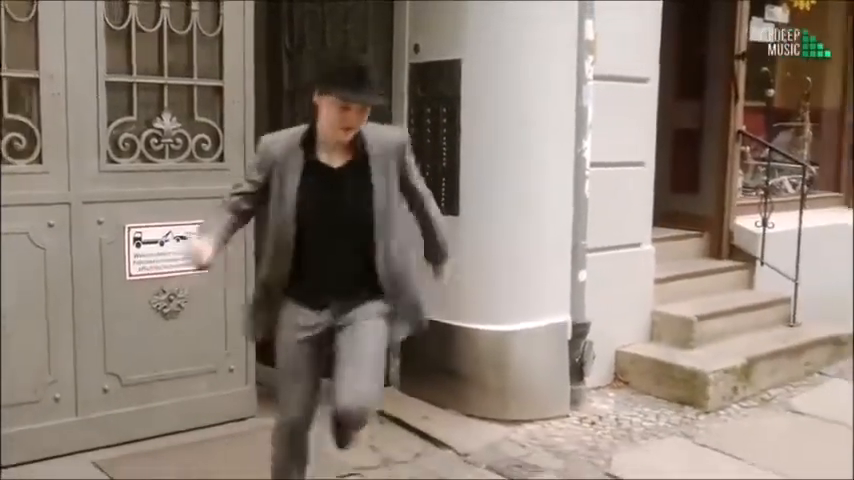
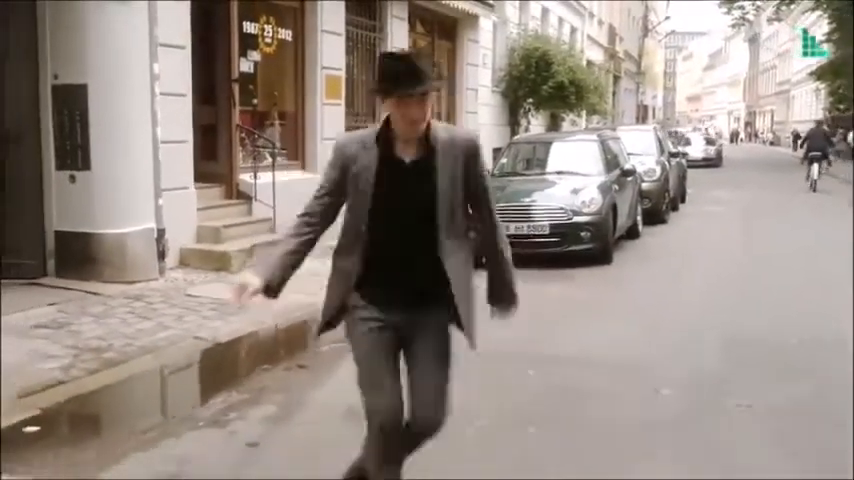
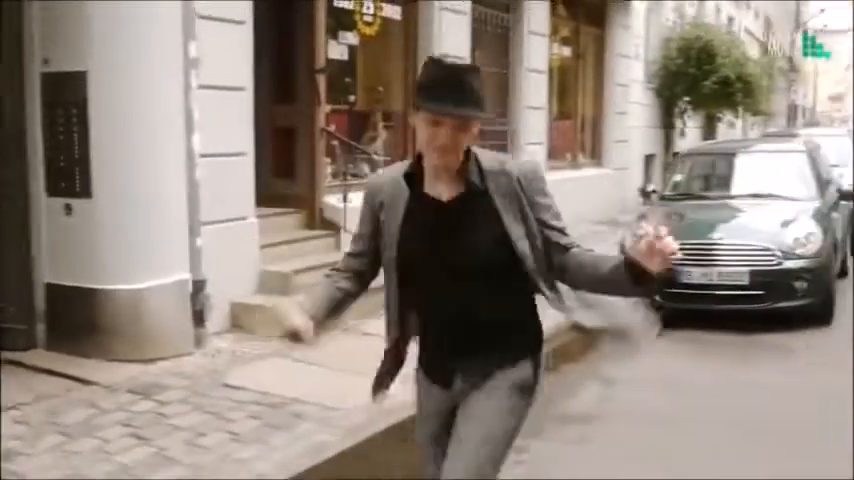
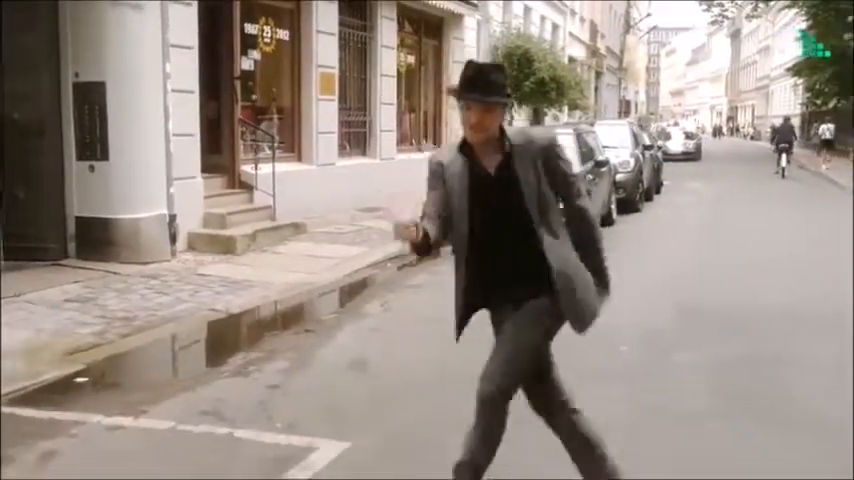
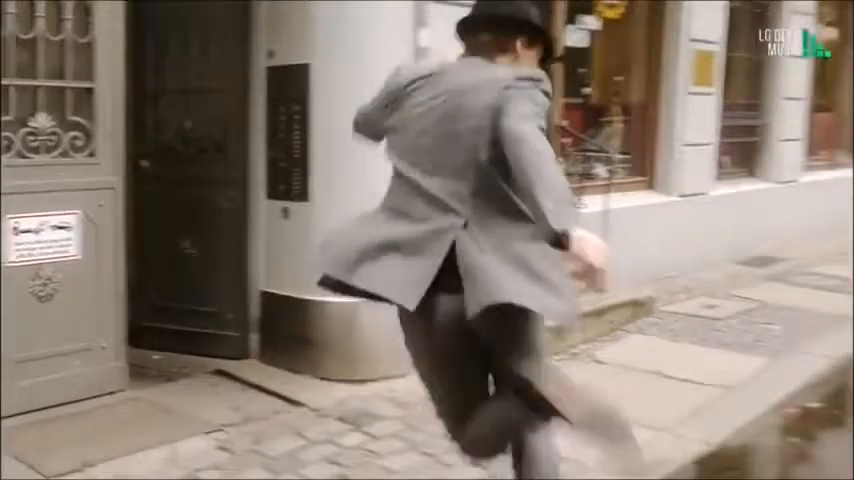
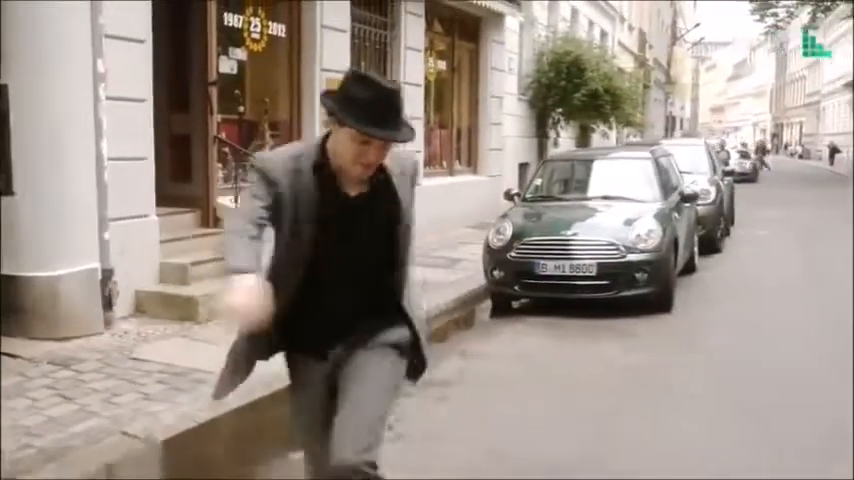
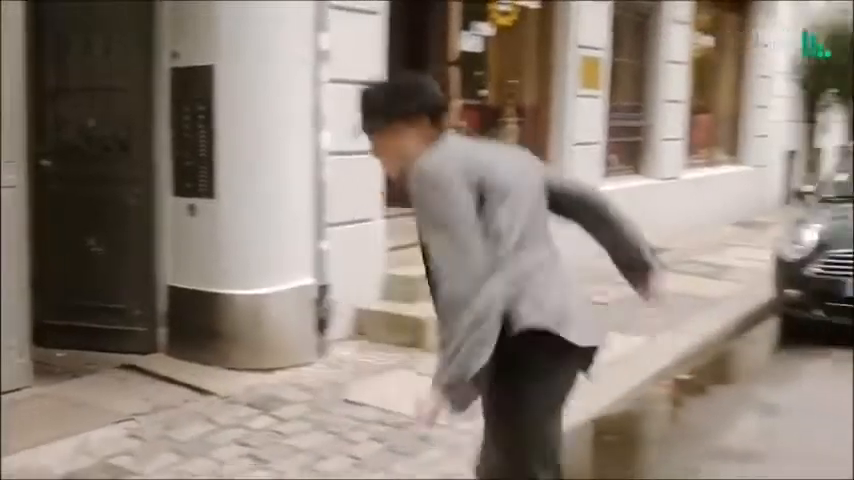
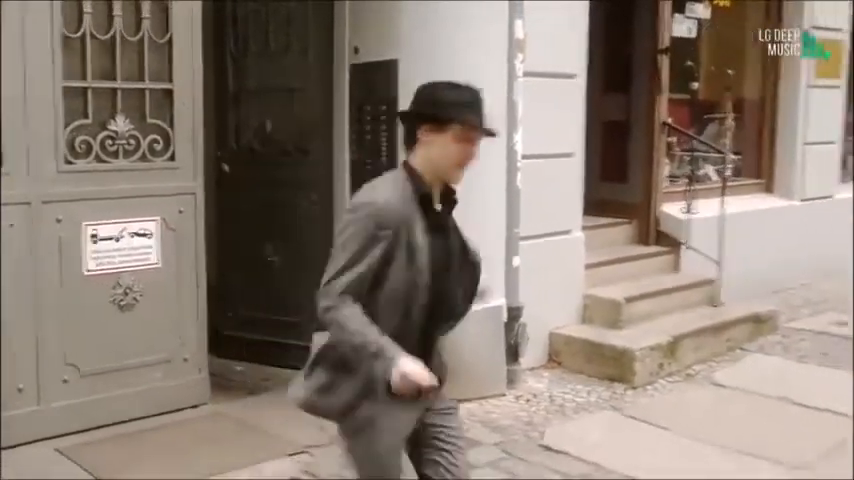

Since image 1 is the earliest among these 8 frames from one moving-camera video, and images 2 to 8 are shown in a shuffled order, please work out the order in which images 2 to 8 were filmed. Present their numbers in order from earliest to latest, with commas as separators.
8, 5, 7, 3, 6, 2, 4
